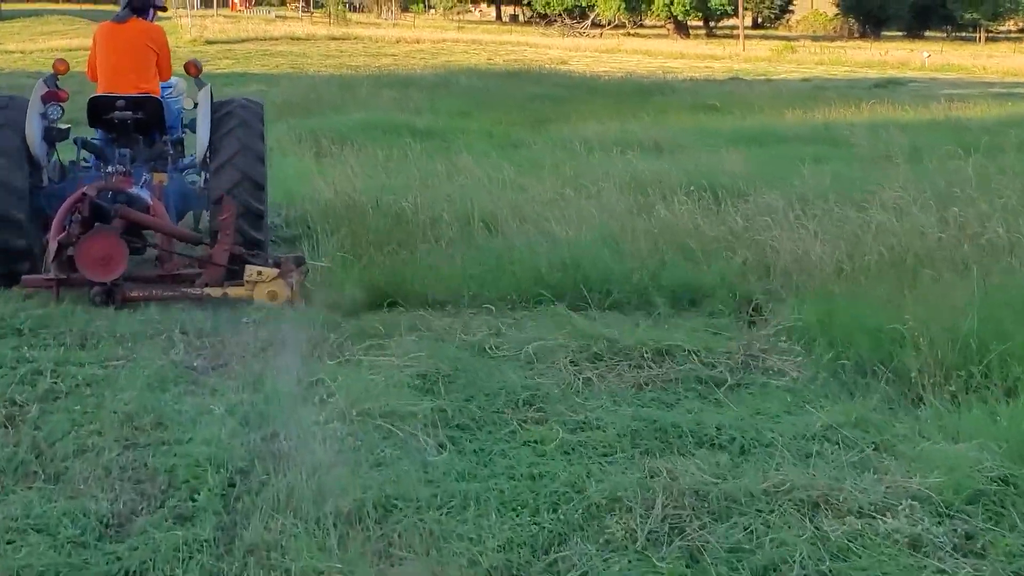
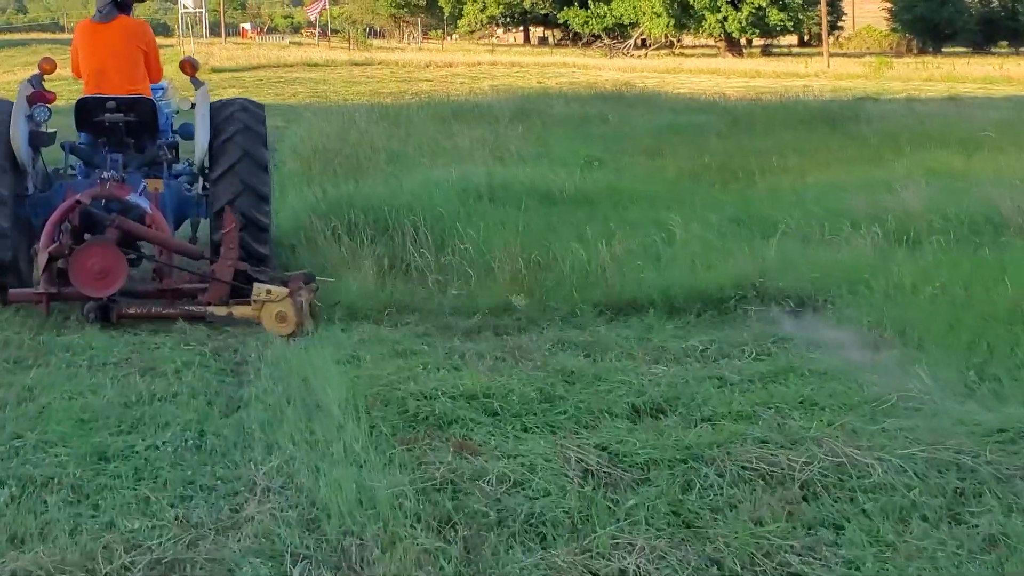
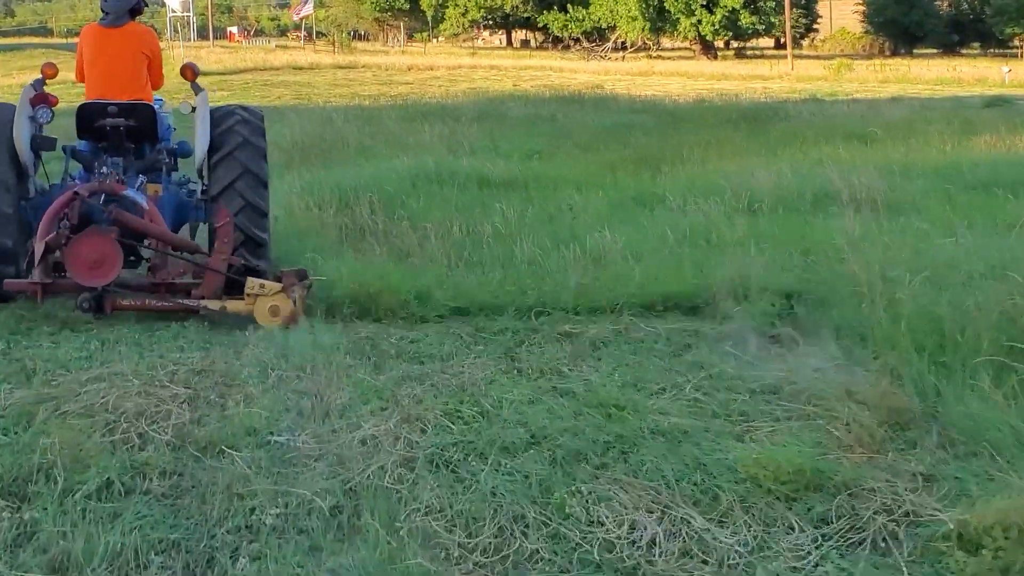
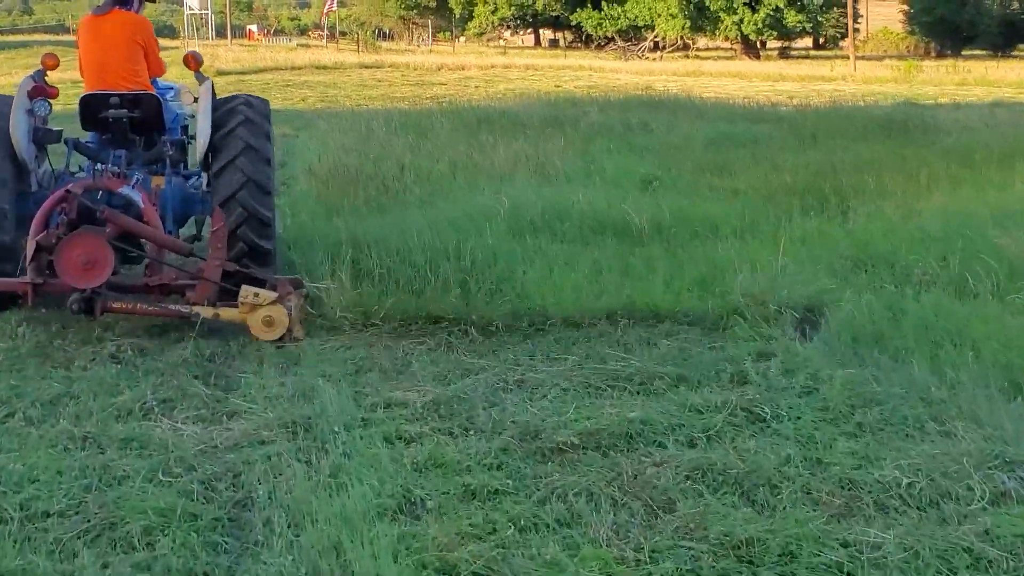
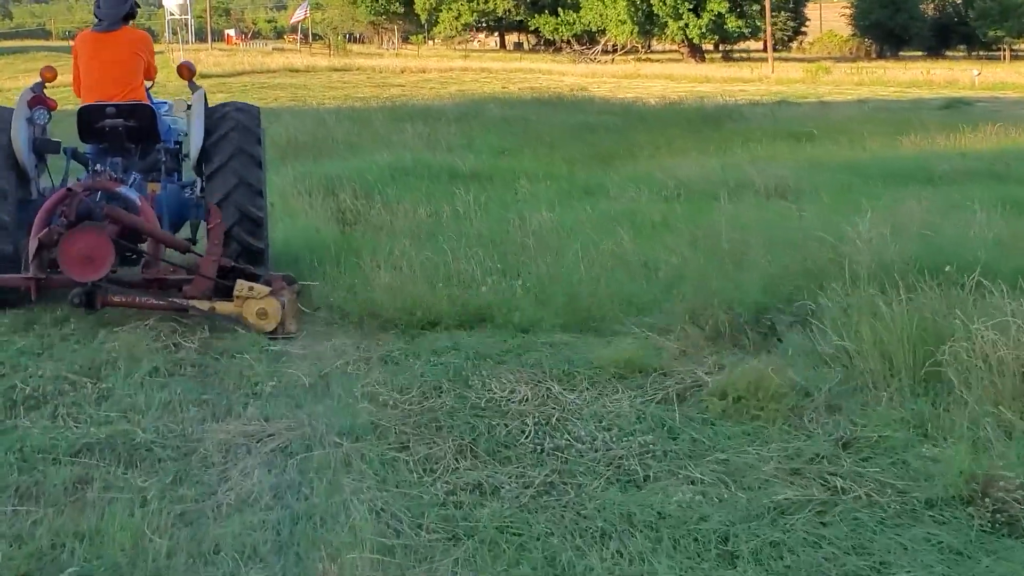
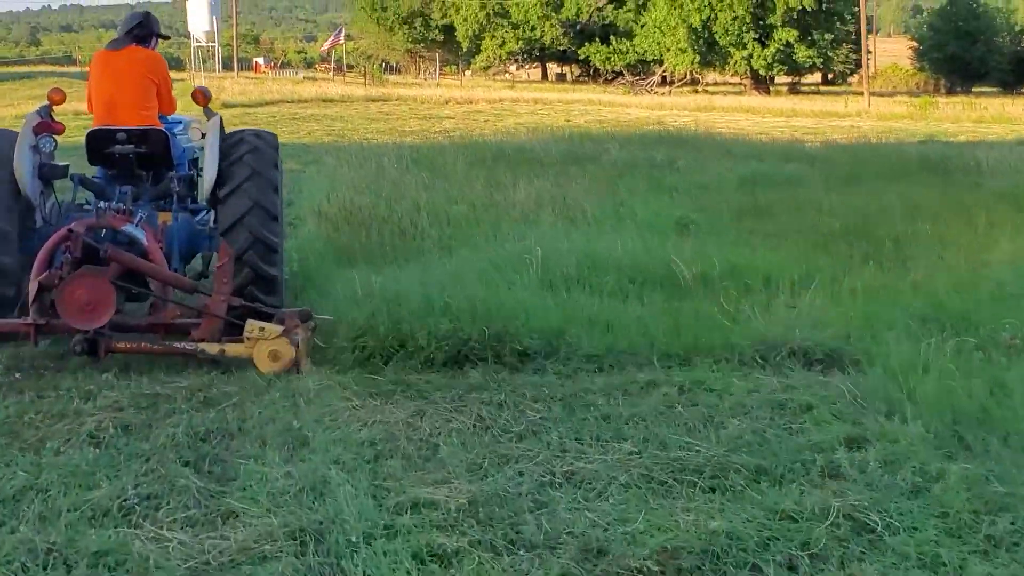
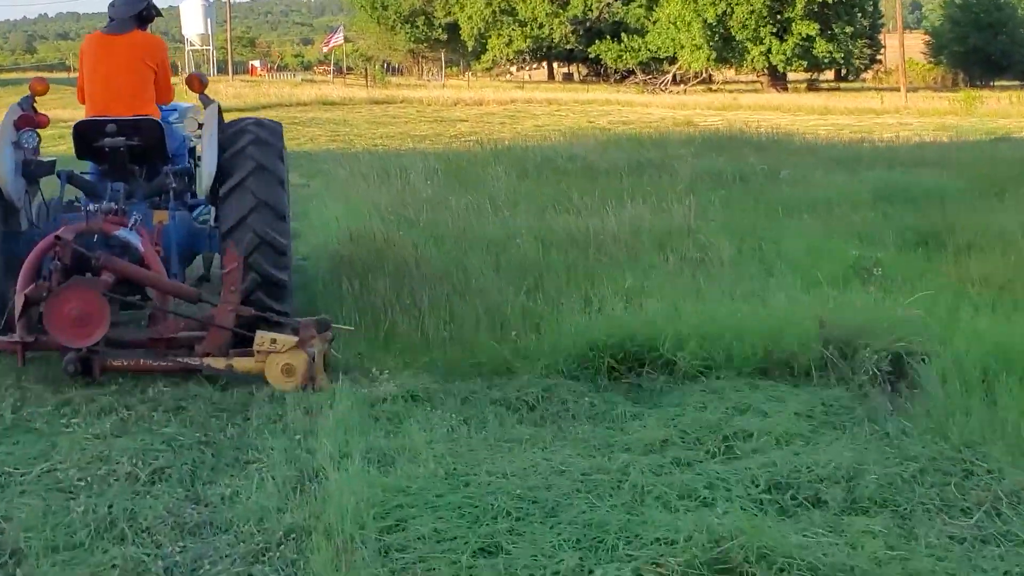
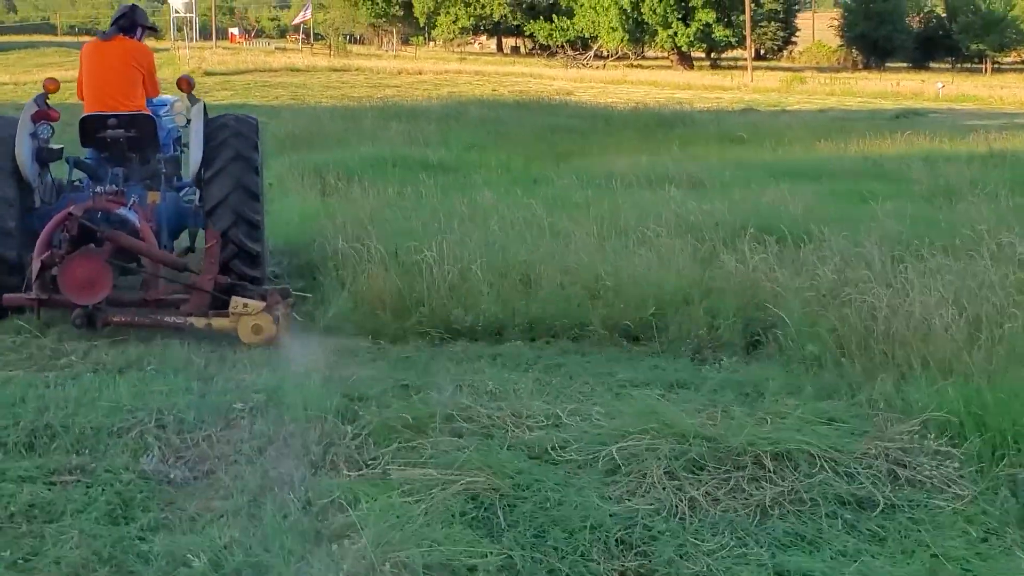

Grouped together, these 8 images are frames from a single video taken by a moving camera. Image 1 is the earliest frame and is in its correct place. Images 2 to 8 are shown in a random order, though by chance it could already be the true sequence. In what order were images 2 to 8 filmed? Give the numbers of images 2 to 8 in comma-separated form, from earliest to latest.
8, 5, 3, 2, 4, 6, 7
